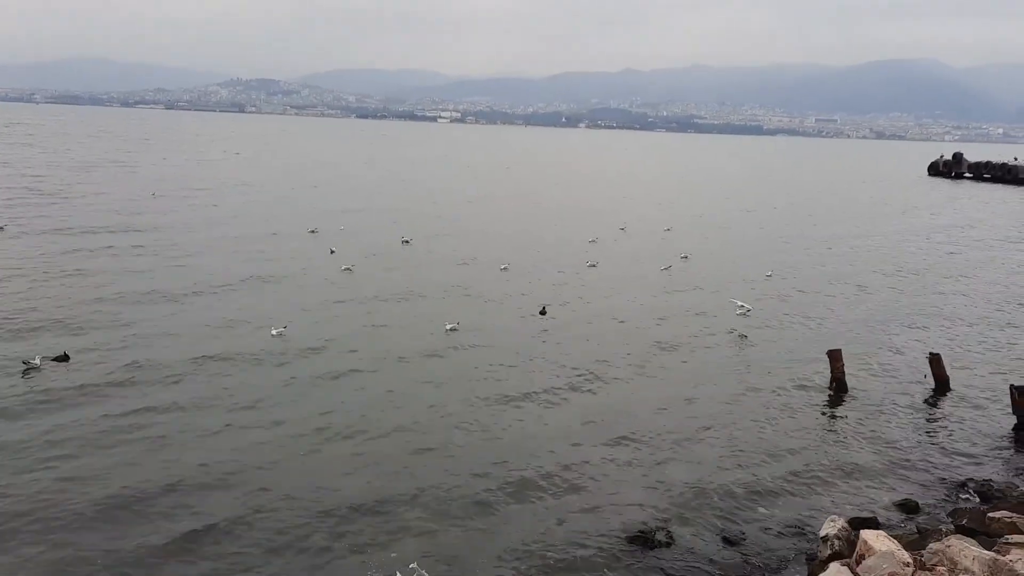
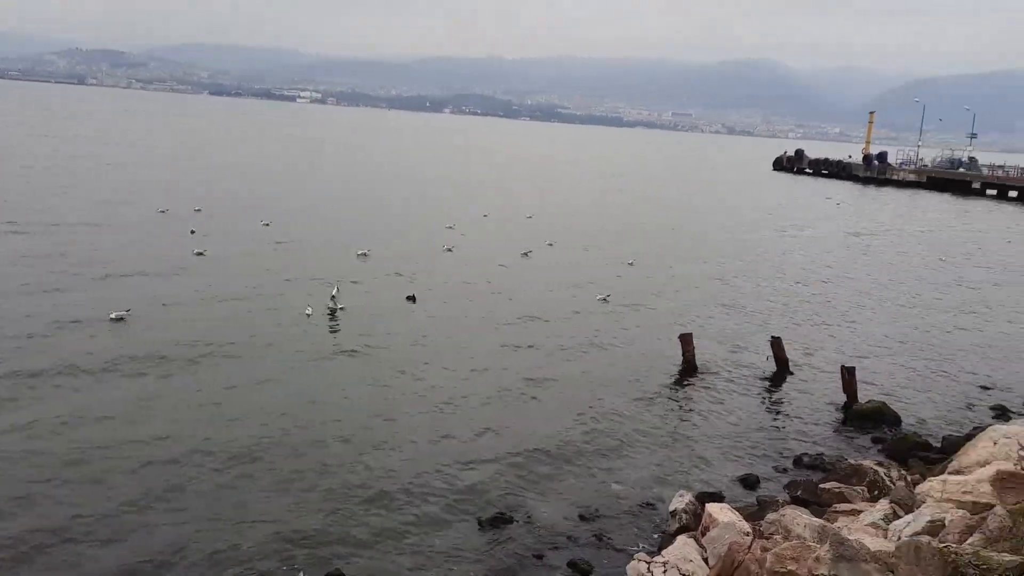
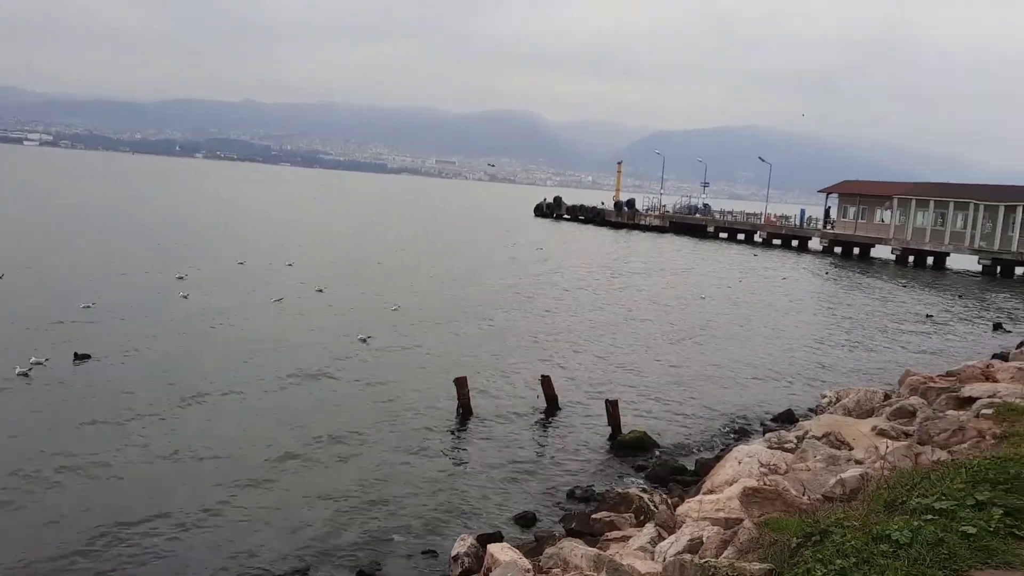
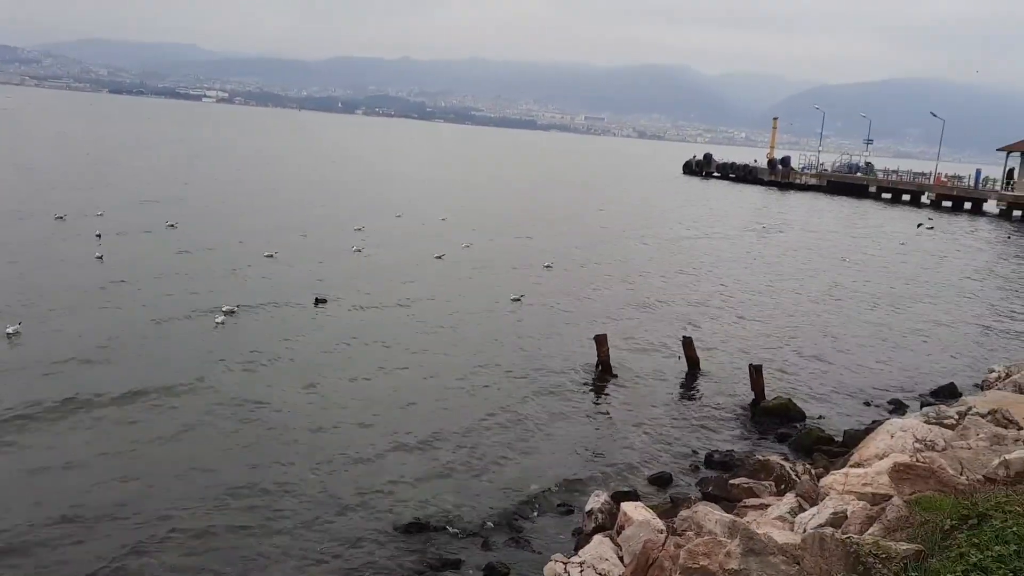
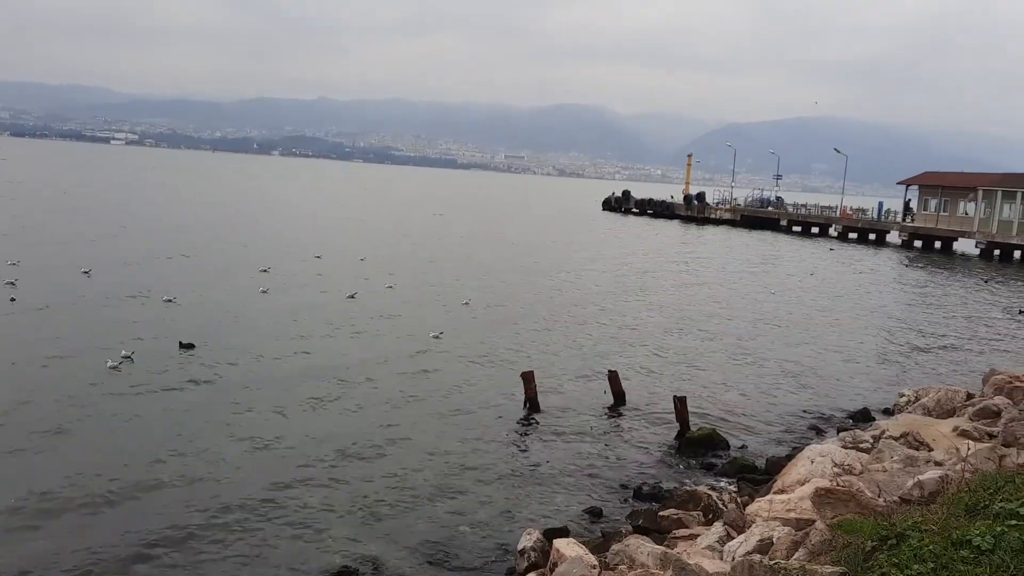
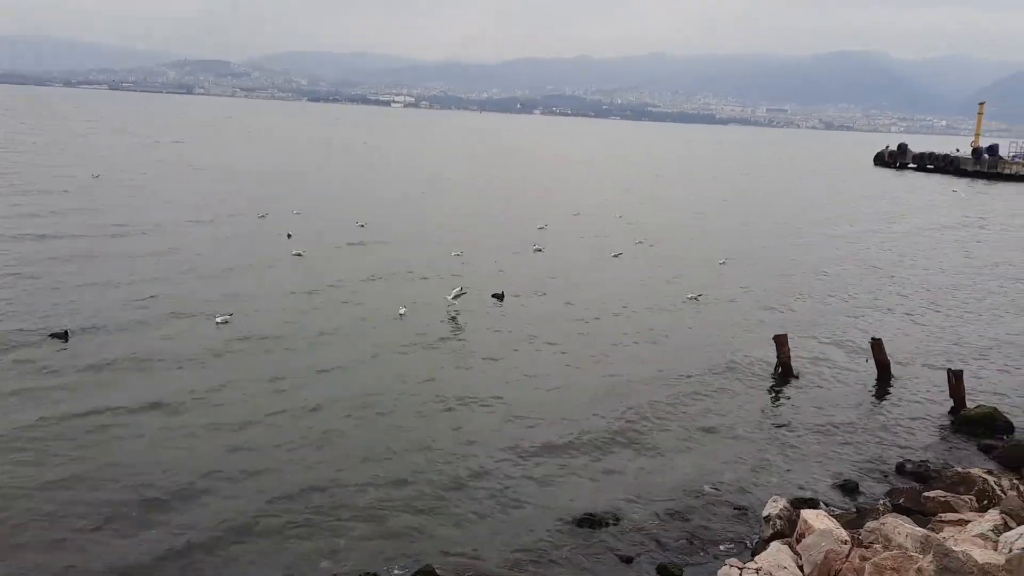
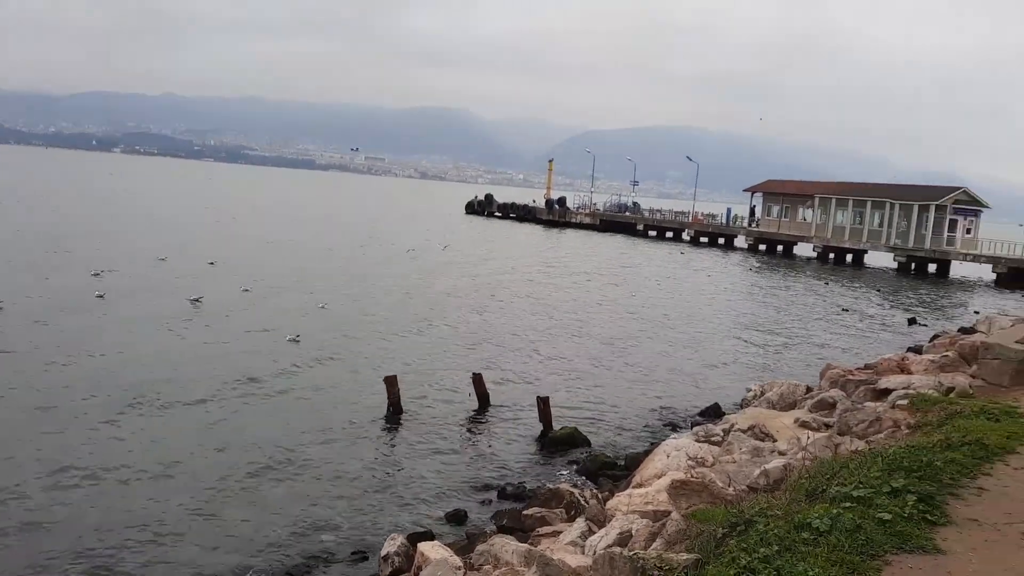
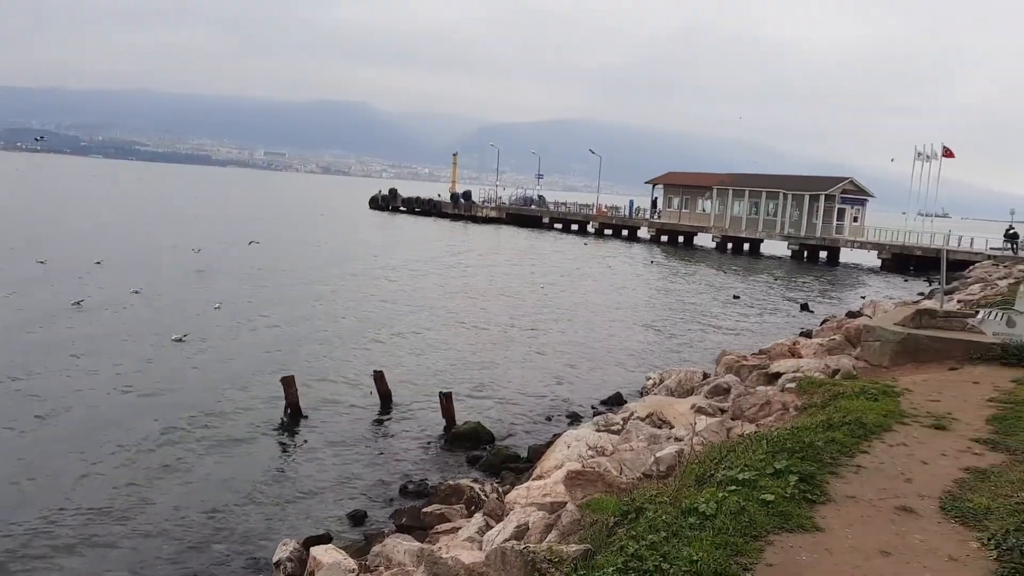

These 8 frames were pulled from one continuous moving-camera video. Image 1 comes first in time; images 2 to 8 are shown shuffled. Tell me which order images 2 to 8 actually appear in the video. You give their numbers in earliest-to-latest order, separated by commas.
6, 2, 4, 5, 3, 7, 8
